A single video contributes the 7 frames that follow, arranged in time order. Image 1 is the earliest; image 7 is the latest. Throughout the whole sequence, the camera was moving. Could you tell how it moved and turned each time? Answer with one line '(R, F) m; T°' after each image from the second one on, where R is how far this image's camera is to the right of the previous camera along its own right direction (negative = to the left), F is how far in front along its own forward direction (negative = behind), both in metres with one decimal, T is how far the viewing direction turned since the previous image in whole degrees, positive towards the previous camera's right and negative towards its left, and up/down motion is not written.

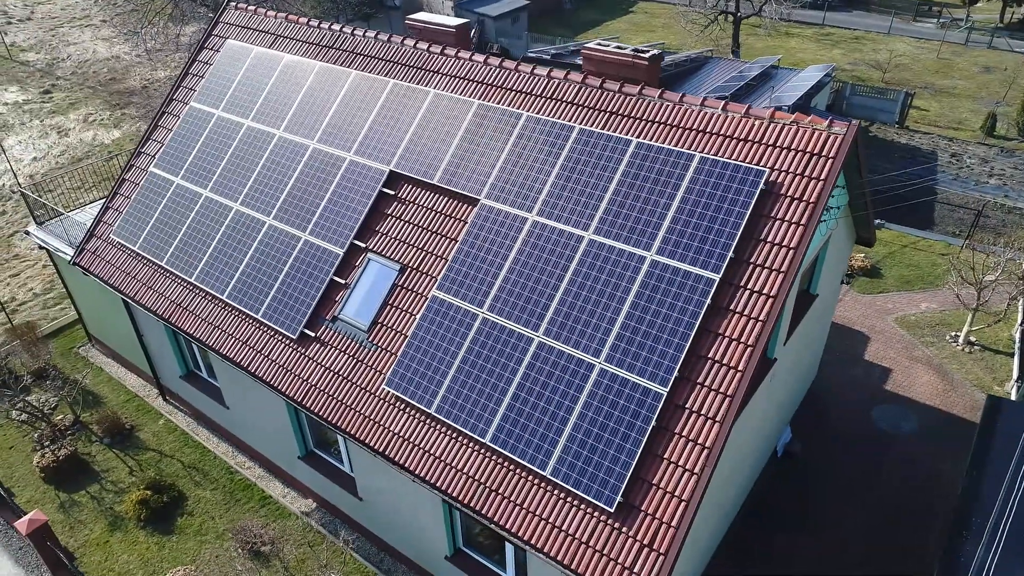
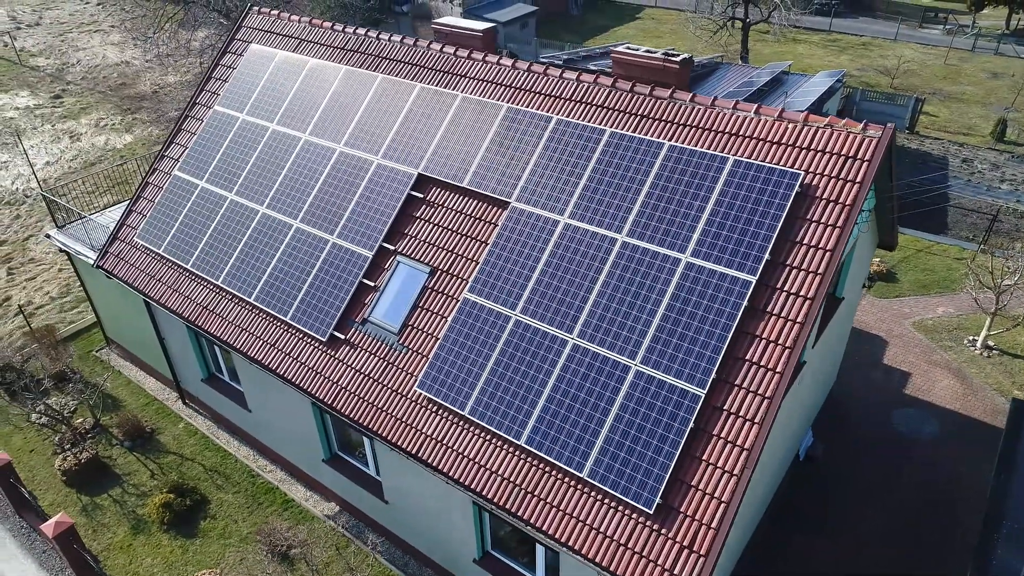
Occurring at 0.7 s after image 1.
(-0.5, 0.0) m; 0°
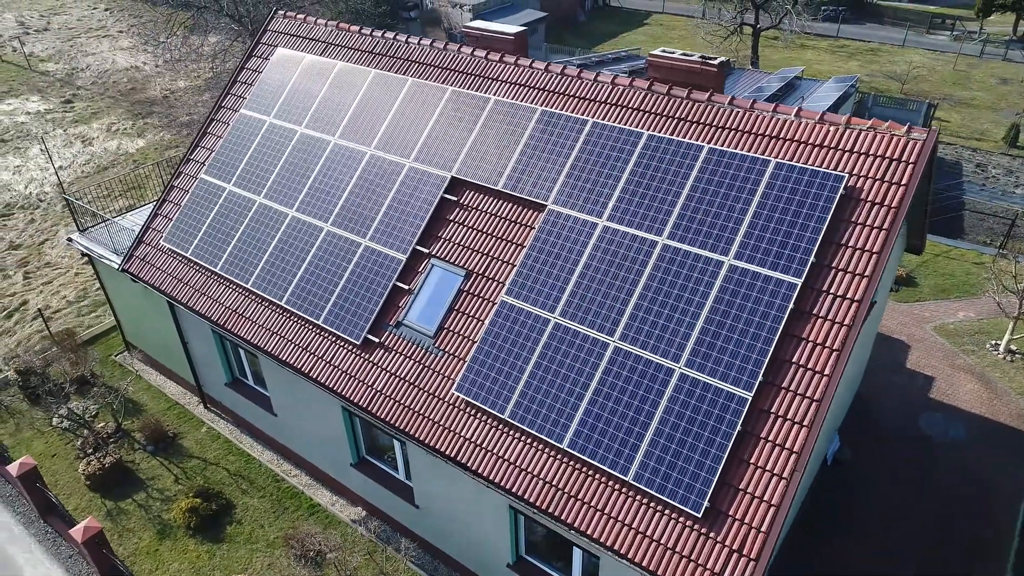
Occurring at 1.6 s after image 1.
(-0.6, 0.0) m; 0°
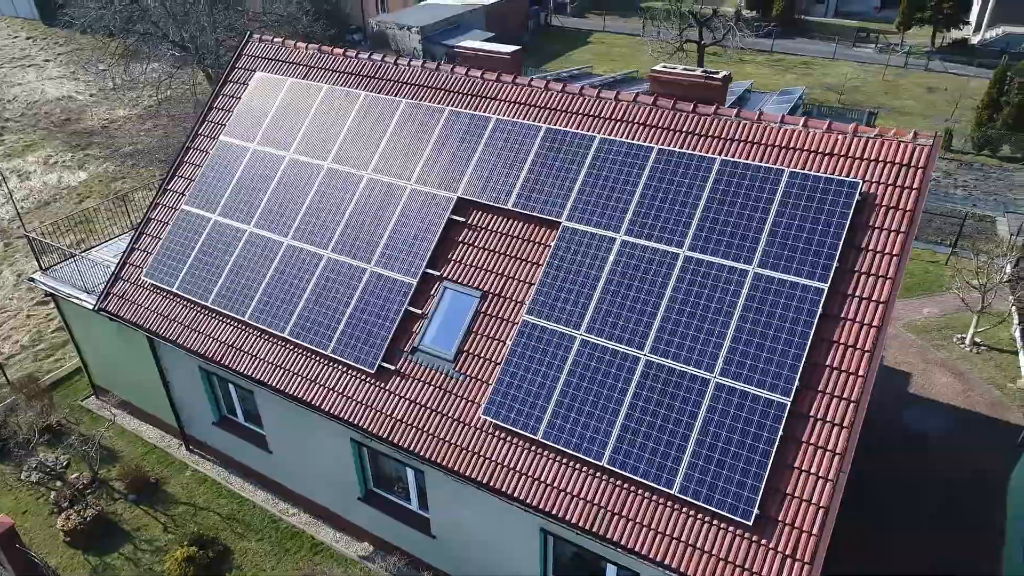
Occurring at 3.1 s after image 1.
(-1.2, +0.2) m; +5°
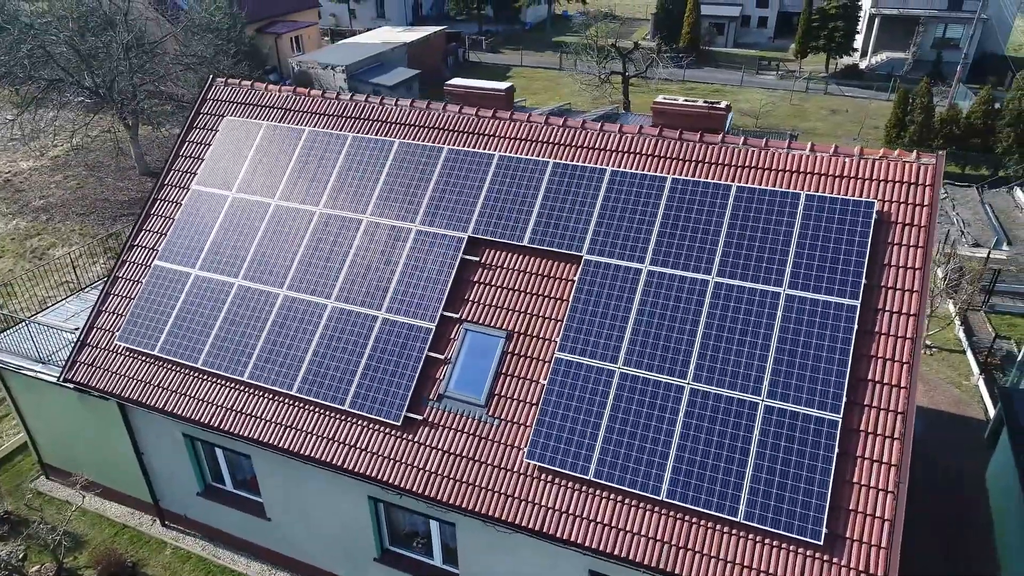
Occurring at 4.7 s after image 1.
(-1.7, +0.3) m; +7°
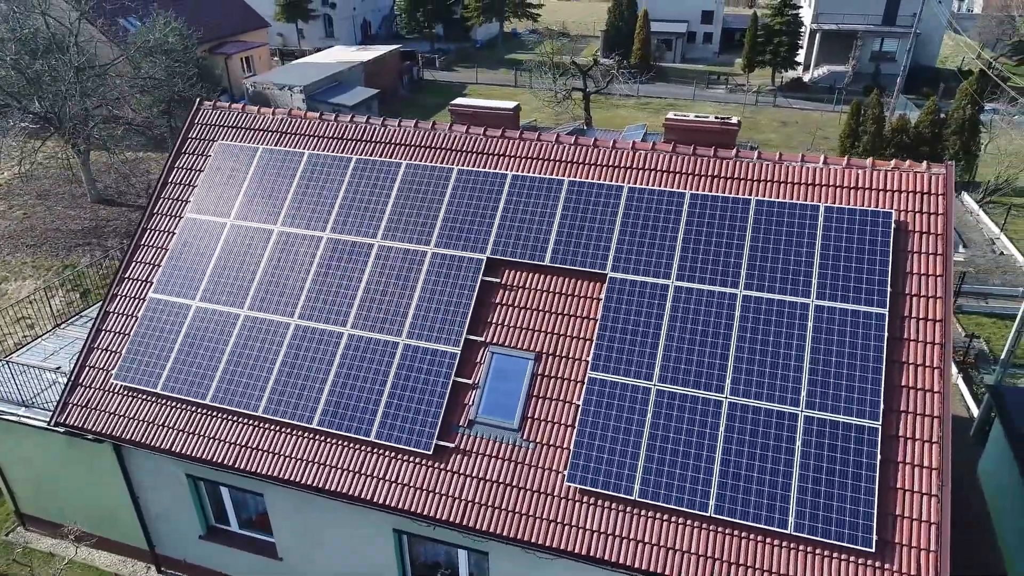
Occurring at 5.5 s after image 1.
(-1.2, +0.2) m; +4°
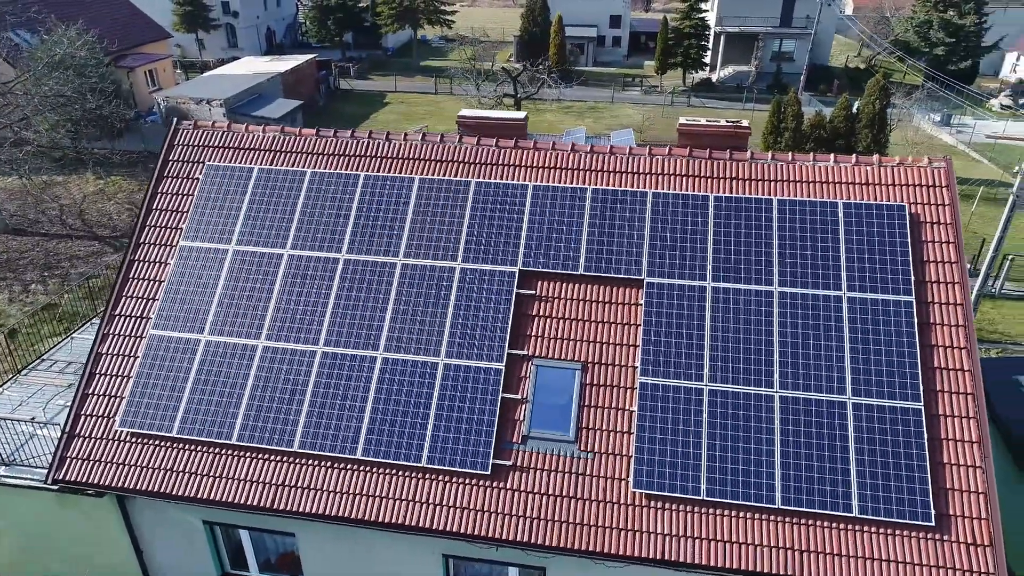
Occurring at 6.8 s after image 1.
(-2.0, +0.2) m; +8°
